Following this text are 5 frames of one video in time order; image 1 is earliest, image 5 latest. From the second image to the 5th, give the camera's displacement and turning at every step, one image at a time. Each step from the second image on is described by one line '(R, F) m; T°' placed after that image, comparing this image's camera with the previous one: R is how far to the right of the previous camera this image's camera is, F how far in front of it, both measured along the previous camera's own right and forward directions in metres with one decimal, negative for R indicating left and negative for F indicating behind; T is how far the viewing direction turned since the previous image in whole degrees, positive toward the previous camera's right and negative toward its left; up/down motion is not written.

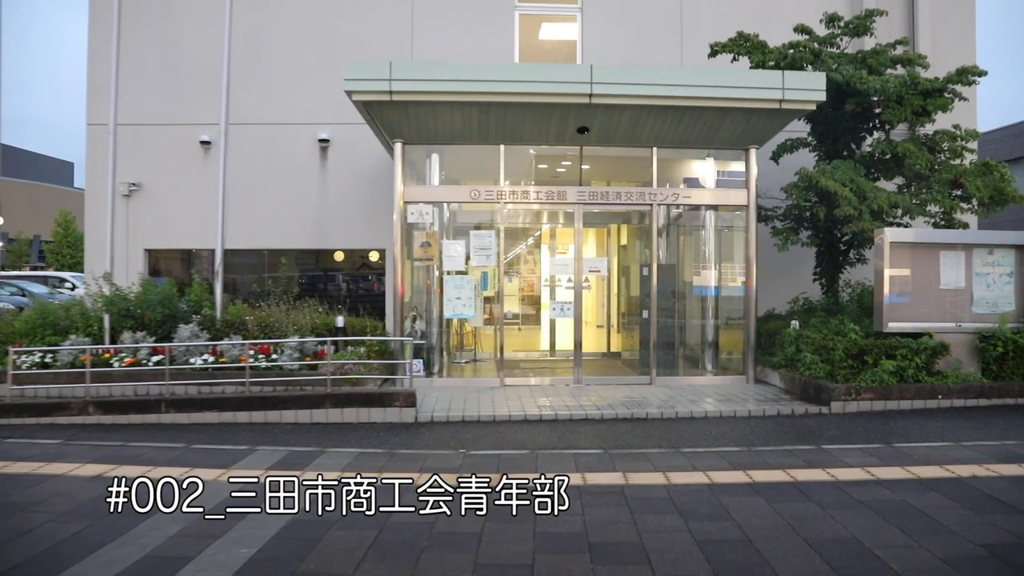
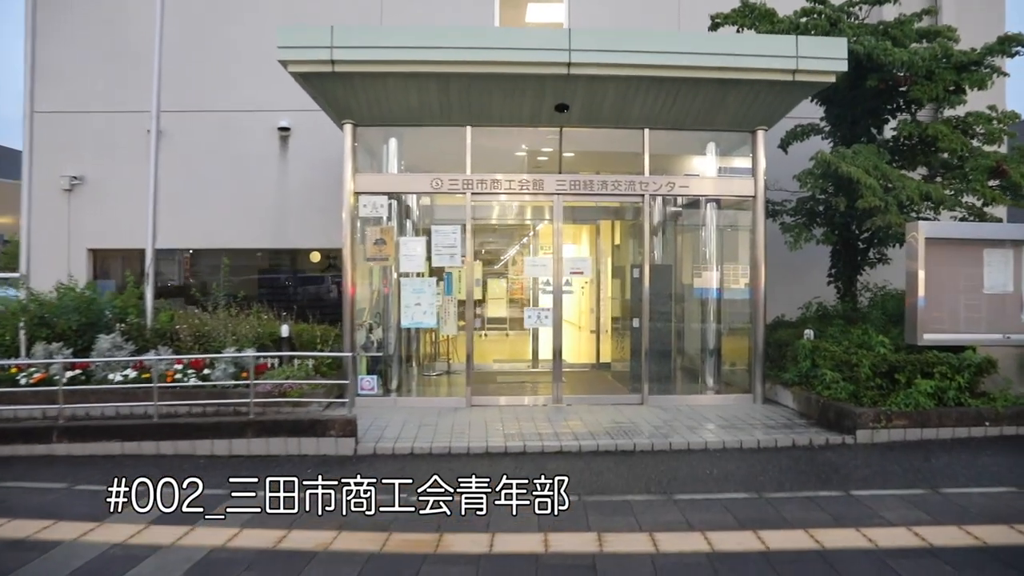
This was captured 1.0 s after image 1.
(+0.5, +1.3) m; 0°
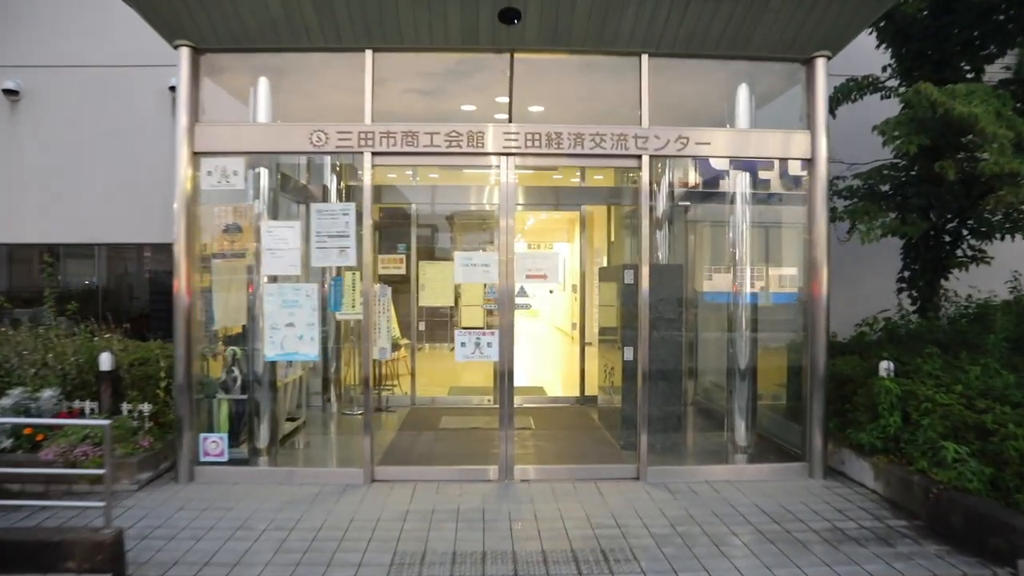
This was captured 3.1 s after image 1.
(+0.8, +2.9) m; -1°
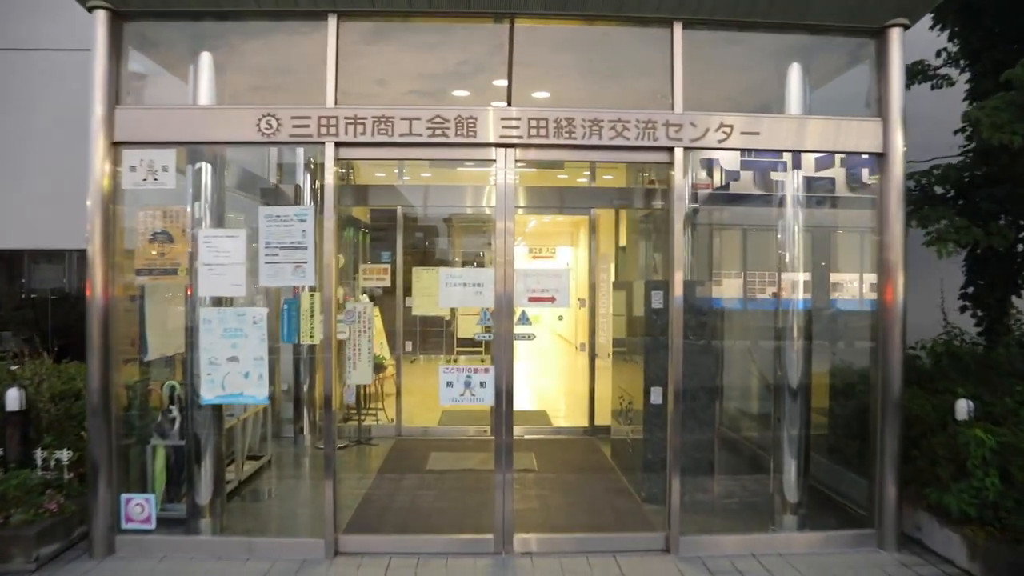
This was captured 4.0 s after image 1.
(0.0, +1.1) m; 0°
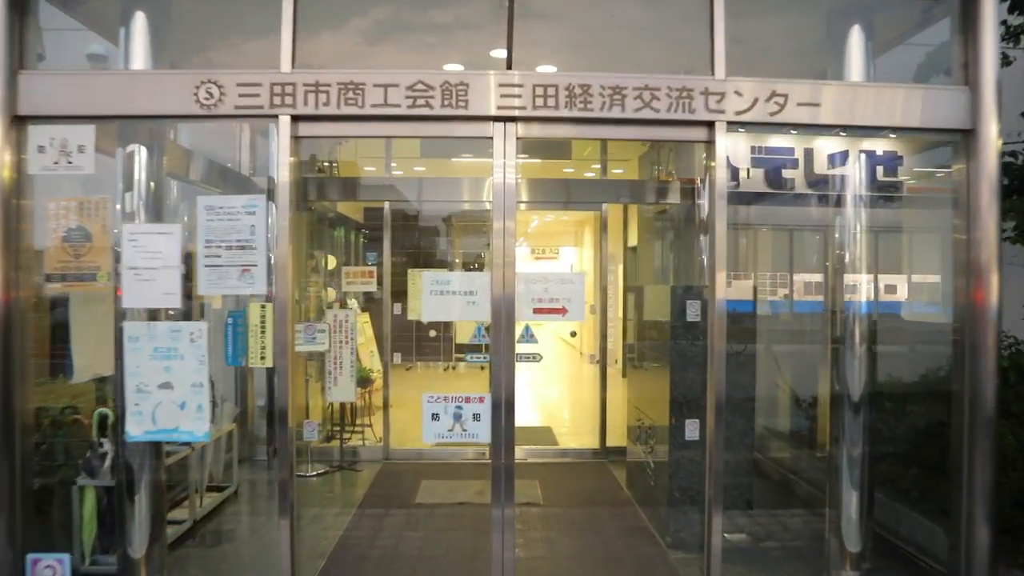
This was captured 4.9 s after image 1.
(0.0, +0.8) m; 0°
